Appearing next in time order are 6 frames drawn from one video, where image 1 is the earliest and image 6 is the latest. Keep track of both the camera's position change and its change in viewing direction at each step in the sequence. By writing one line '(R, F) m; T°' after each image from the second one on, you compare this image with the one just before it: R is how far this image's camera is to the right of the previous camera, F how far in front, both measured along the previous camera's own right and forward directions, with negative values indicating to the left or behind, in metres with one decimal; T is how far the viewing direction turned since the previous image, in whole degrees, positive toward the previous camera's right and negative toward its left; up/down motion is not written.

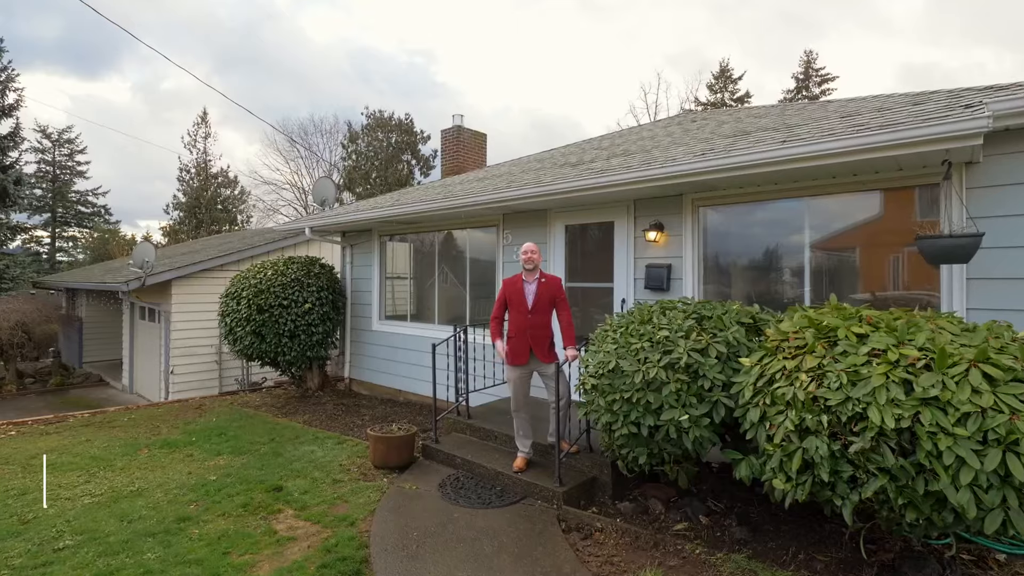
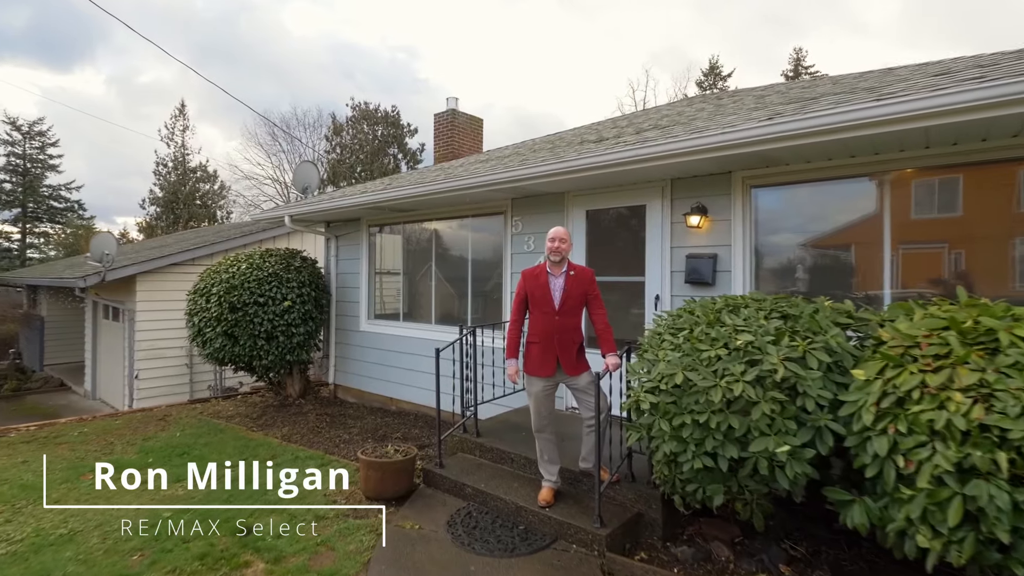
(-0.2, +0.7) m; +2°
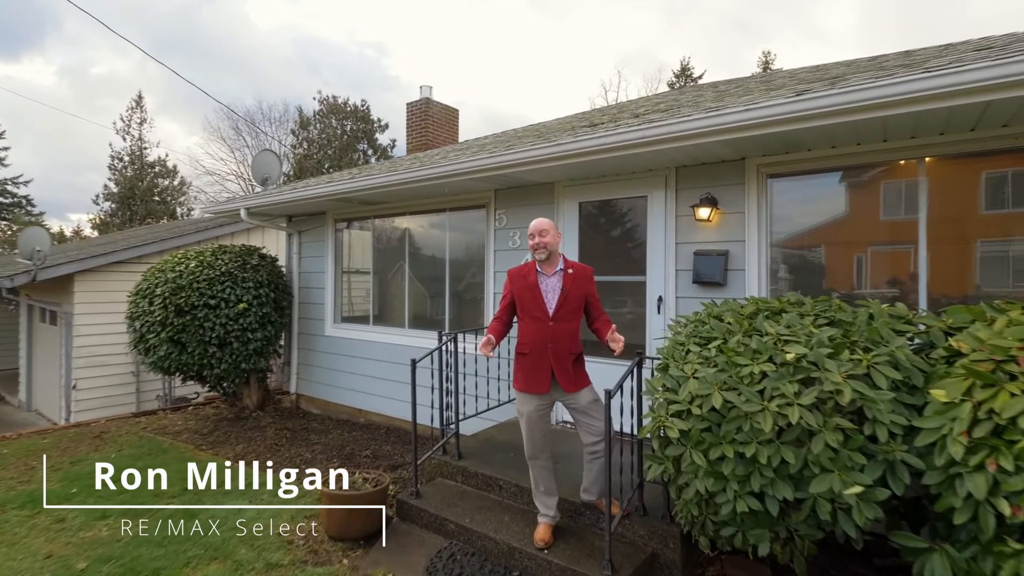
(-0.1, +0.5) m; +3°
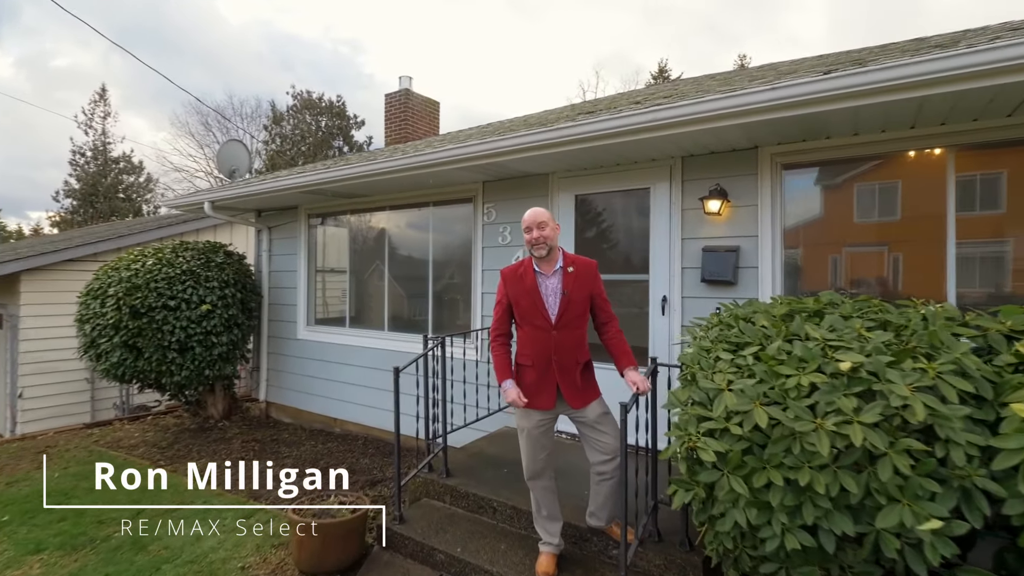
(-0.1, +0.3) m; +2°
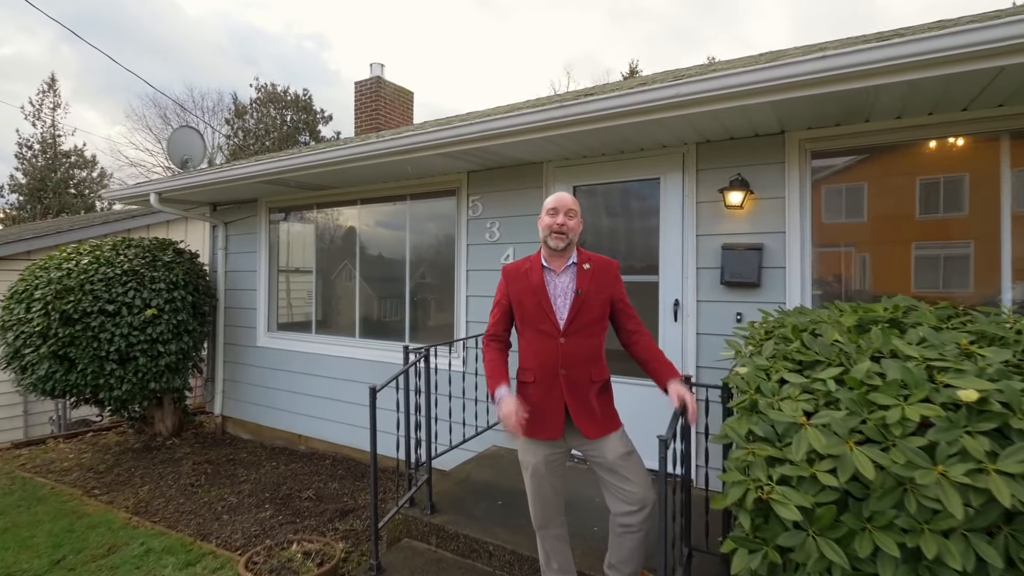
(-0.1, +0.4) m; +3°
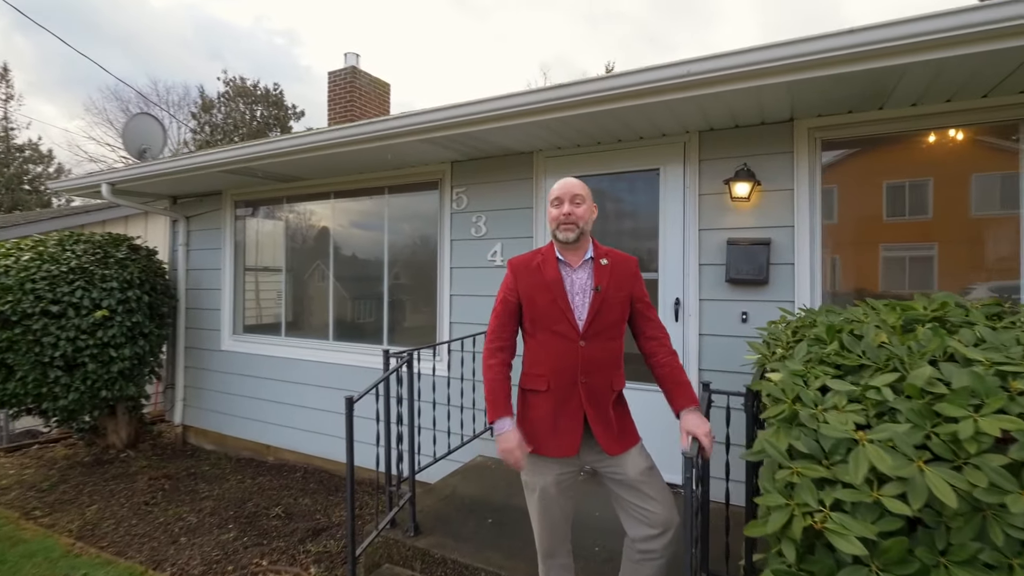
(-0.1, +0.2) m; +3°
